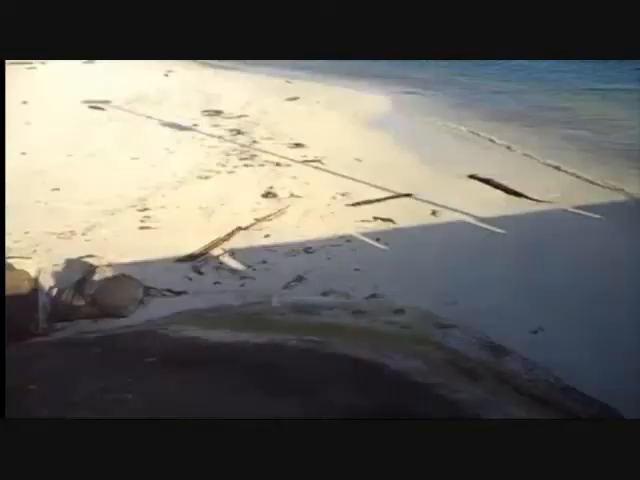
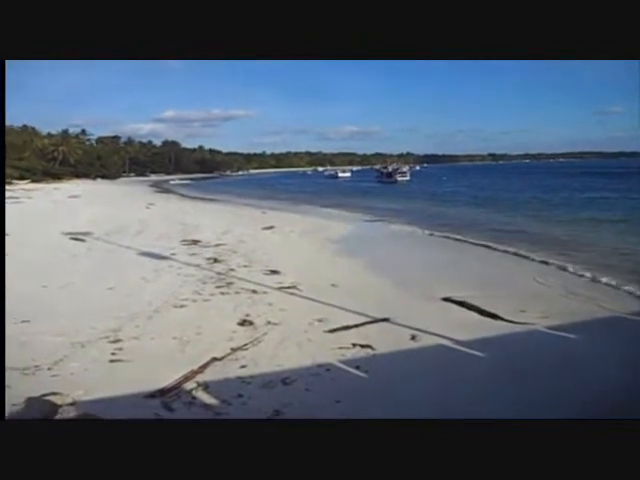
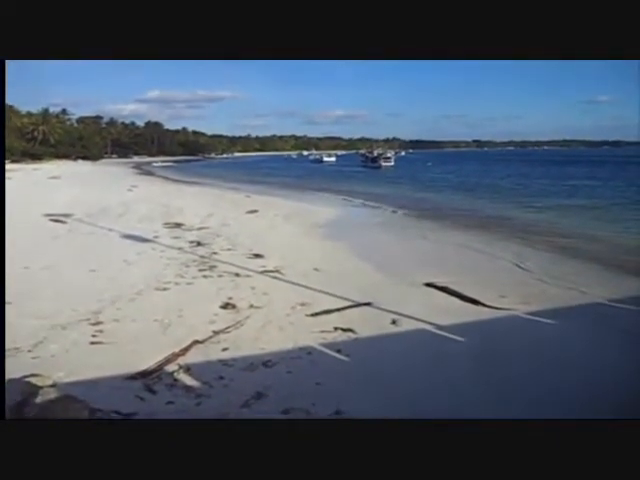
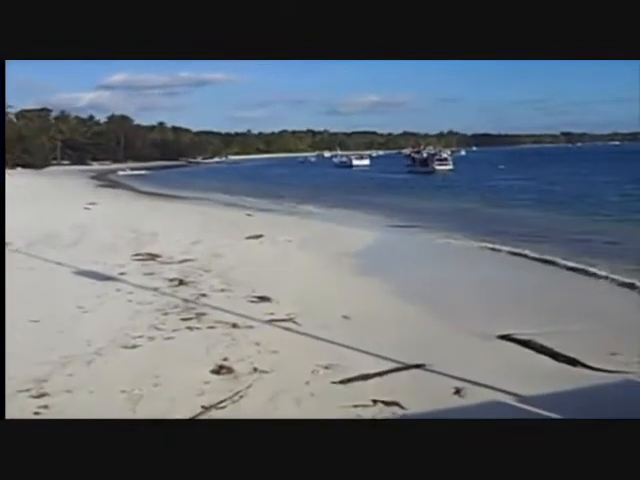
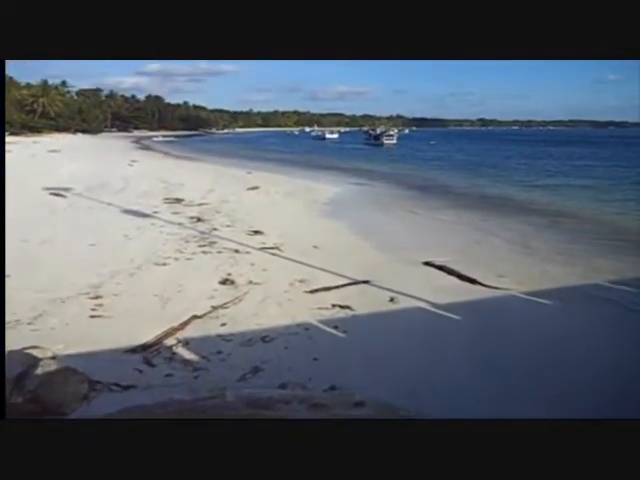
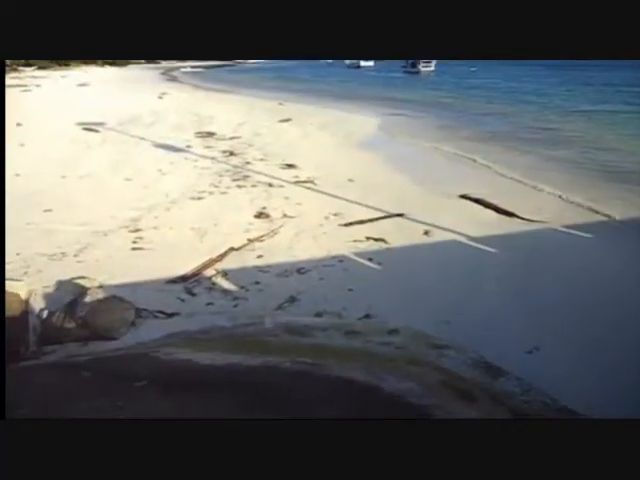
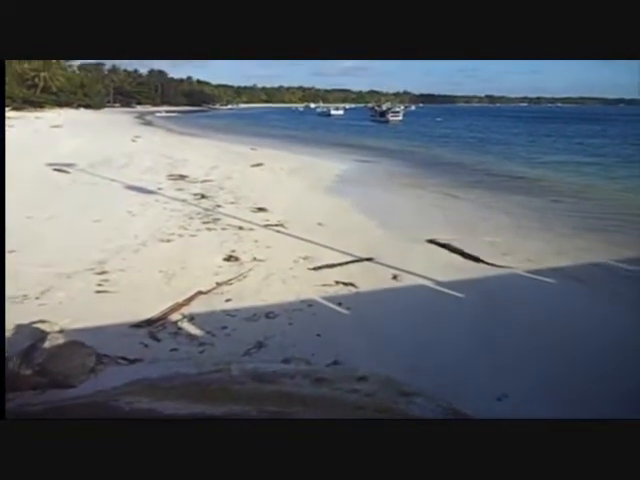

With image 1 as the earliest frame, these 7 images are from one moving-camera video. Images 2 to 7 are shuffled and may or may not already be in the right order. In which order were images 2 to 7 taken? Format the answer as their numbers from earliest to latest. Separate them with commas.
6, 7, 5, 3, 2, 4
